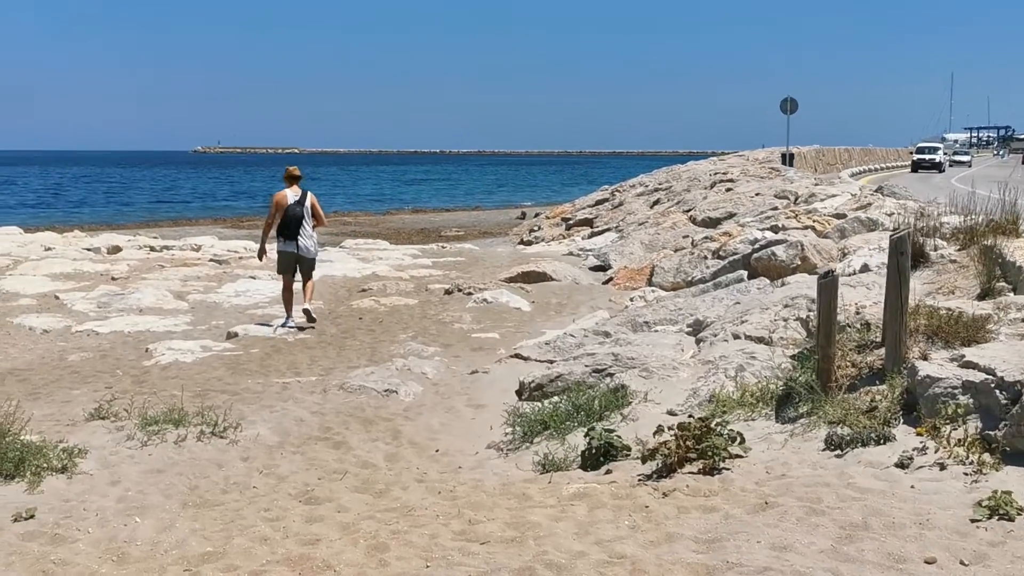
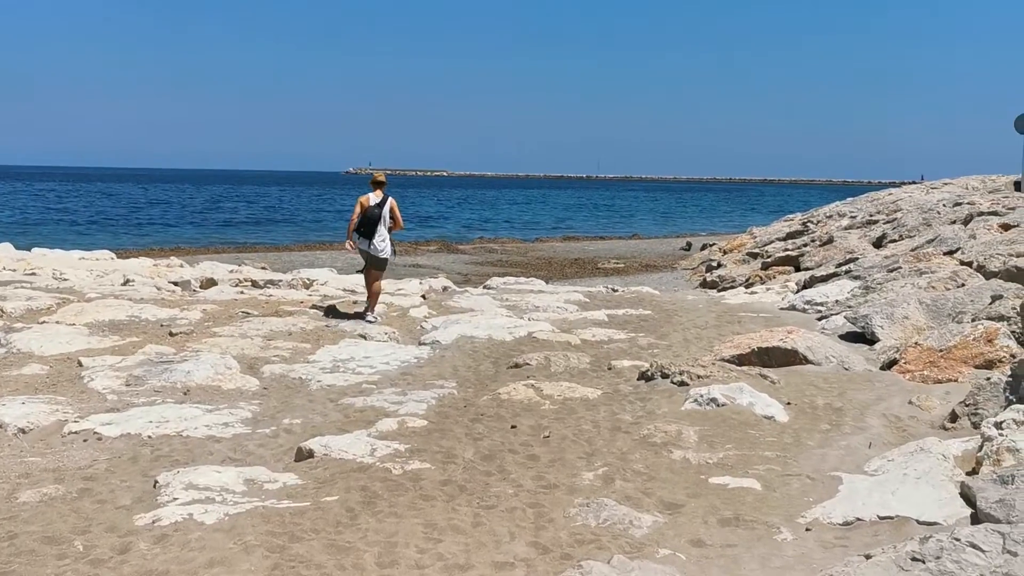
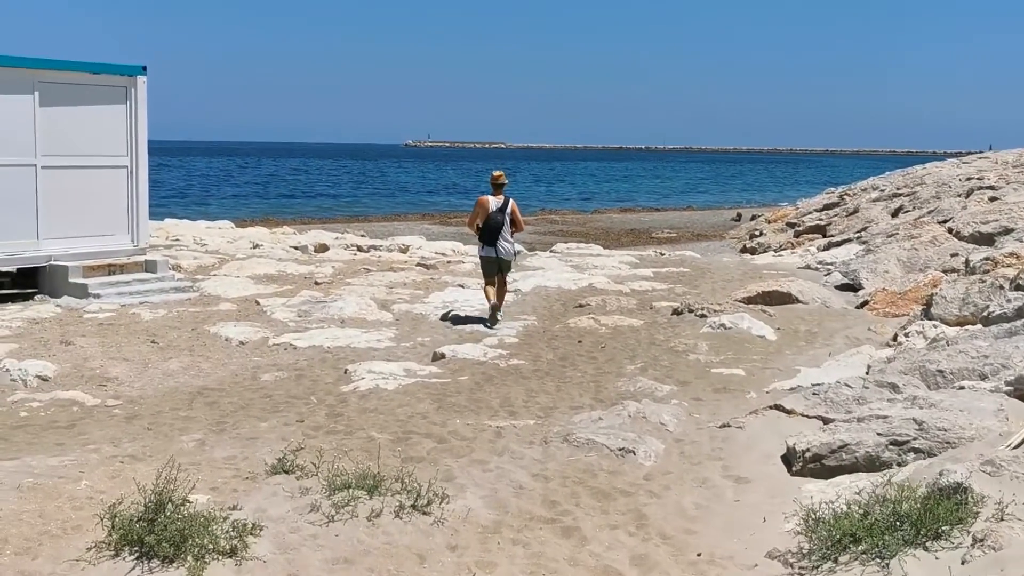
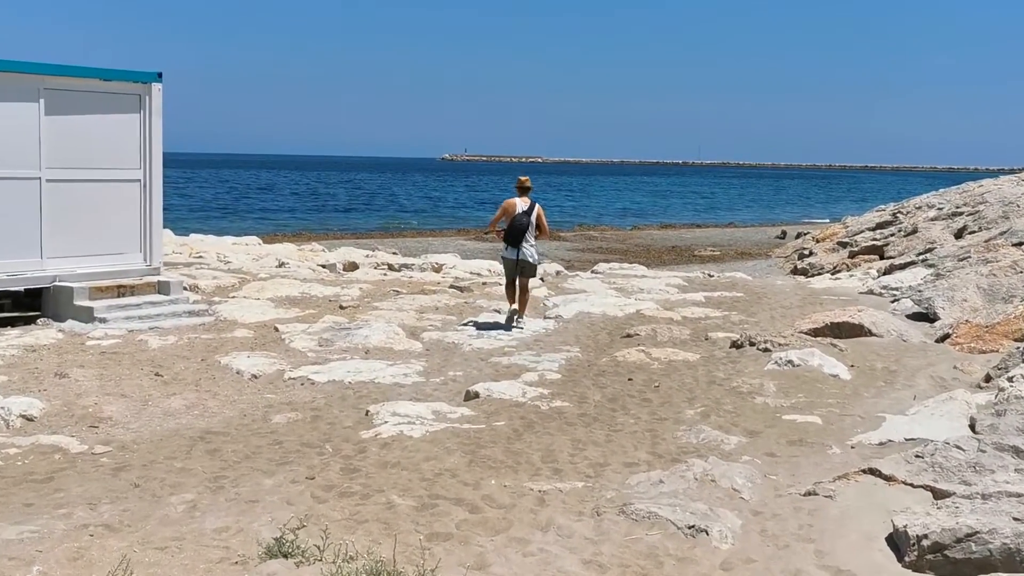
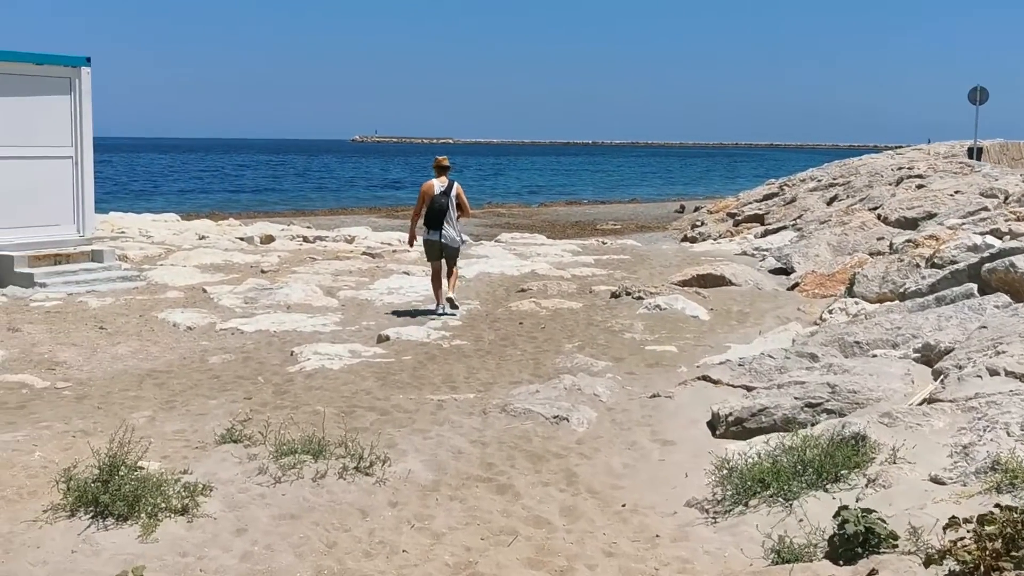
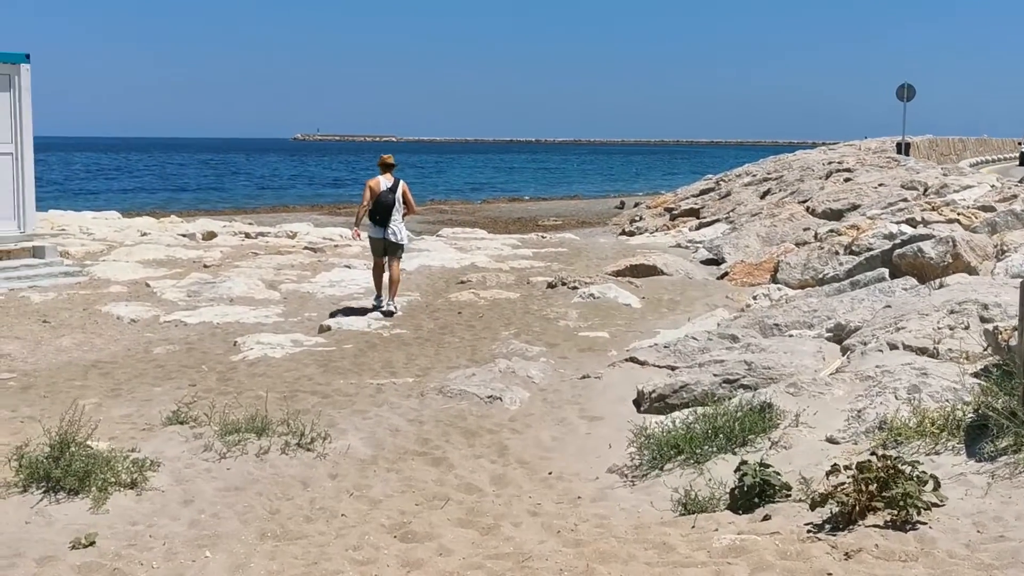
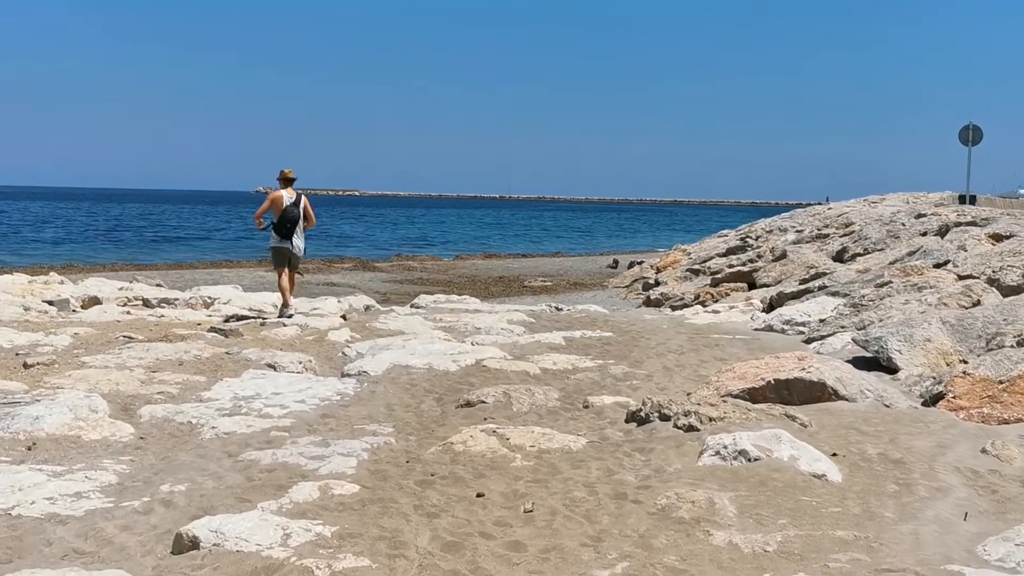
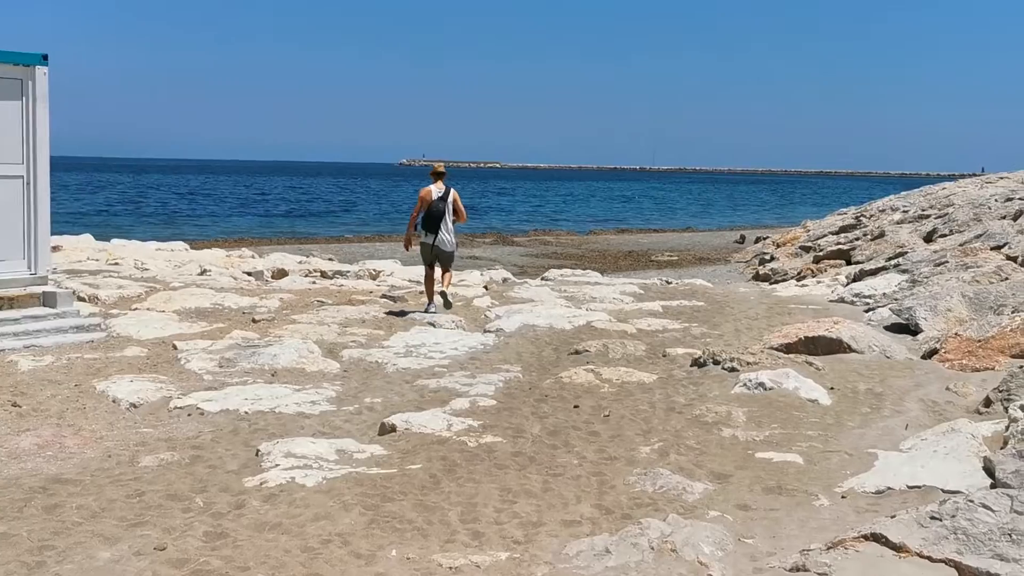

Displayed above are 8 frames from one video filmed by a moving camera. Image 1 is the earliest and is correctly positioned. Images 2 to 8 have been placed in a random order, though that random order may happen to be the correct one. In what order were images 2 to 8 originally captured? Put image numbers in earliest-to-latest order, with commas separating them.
6, 5, 3, 4, 8, 2, 7
